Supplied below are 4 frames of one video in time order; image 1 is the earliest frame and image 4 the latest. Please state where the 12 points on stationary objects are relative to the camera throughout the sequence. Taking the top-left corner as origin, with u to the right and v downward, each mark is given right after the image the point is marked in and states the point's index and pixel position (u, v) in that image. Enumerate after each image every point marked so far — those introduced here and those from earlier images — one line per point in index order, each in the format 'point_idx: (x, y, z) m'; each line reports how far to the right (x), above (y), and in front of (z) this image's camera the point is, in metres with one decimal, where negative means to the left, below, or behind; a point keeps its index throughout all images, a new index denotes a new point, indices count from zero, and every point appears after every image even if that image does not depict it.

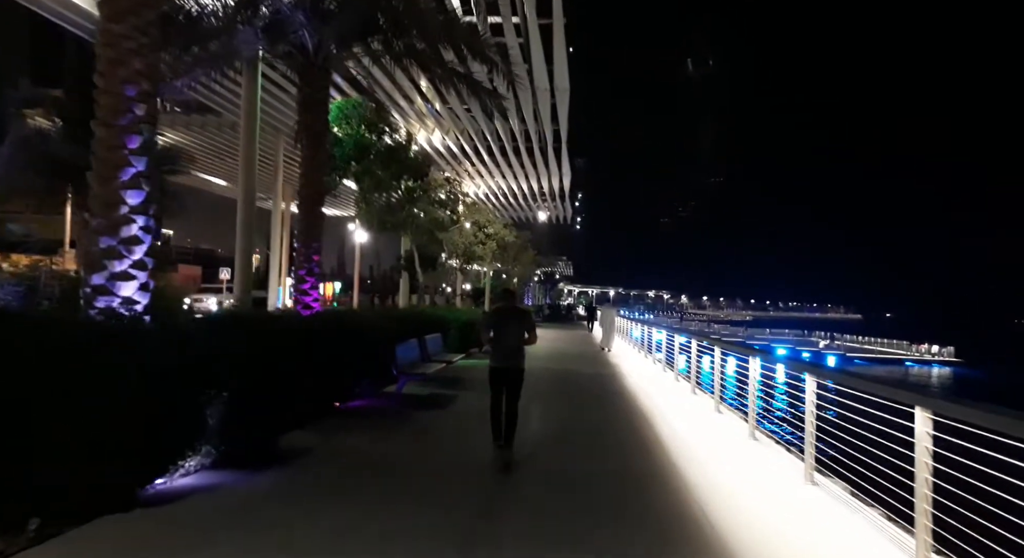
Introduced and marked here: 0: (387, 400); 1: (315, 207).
0: (-2.2, -2.1, +9.5) m
1: (-3.3, +1.2, +9.3) m
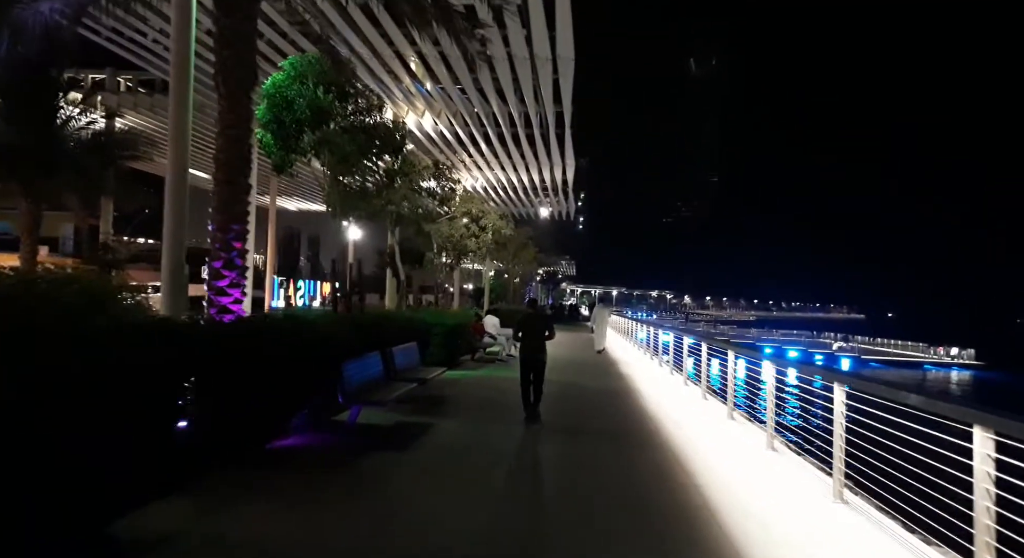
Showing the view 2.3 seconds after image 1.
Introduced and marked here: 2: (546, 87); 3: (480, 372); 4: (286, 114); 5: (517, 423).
0: (-2.3, -2.0, +7.1) m
1: (-3.5, +1.3, +6.9) m
2: (+1.1, +6.9, +19.7) m
3: (-0.9, -2.4, +14.1) m
4: (-4.1, +3.0, +10.0) m
5: (+0.1, -2.4, +9.3) m
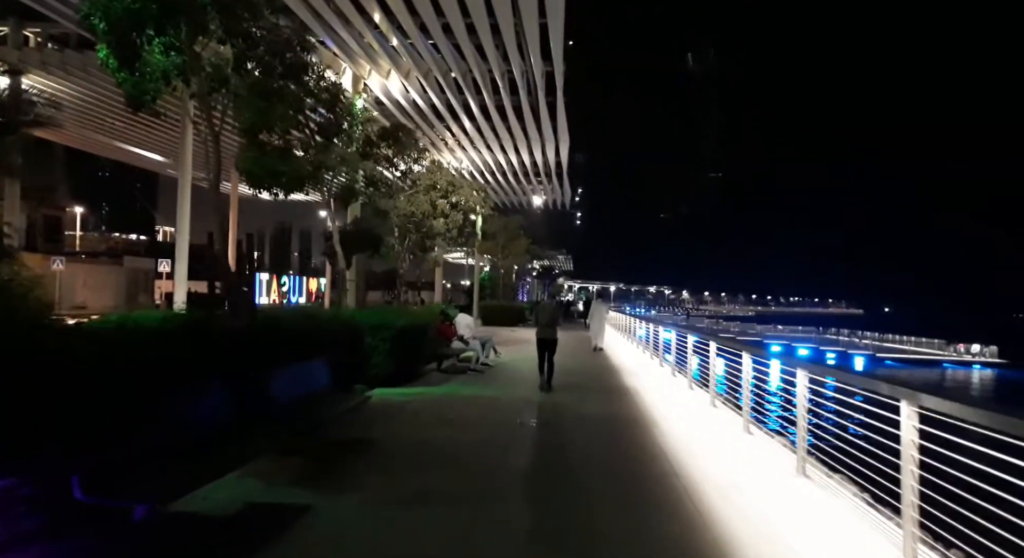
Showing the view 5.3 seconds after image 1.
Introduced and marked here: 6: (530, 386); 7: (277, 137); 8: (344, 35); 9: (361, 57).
0: (-2.8, -1.8, +3.9) m
1: (-4.0, +1.5, +3.6) m
2: (+0.6, +7.1, +16.3) m
3: (-1.4, -2.1, +10.9) m
4: (-4.6, +3.2, +6.7) m
5: (-0.4, -2.2, +6.1) m
6: (+0.4, -2.4, +12.3) m
7: (-4.4, +2.6, +10.2) m
8: (-5.0, +7.3, +16.4) m
9: (-4.9, +7.2, +17.7) m
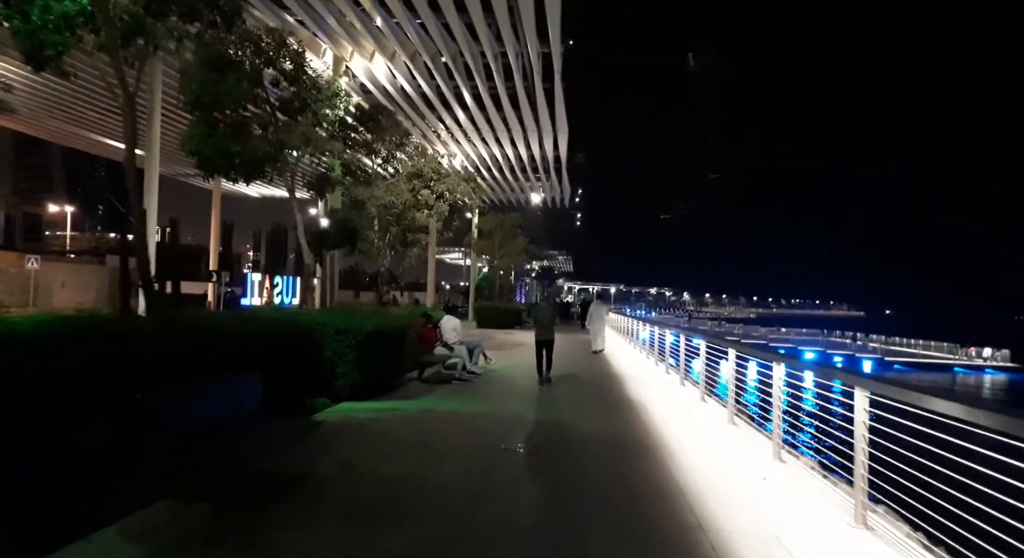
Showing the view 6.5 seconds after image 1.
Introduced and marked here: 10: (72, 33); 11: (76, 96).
0: (-3.0, -1.8, +2.5) m
1: (-4.2, +1.5, +2.3) m
2: (+0.4, +7.2, +15.0) m
3: (-1.6, -2.1, +9.5) m
4: (-4.8, +3.2, +5.3) m
5: (-0.6, -2.1, +4.7) m
6: (+0.2, -2.3, +11.0) m
7: (-4.6, +2.7, +8.9) m
8: (-5.2, +7.3, +15.1) m
9: (-5.0, +7.2, +16.4) m
10: (-4.7, +2.7, +5.9) m
11: (-15.6, +6.4, +19.3) m
